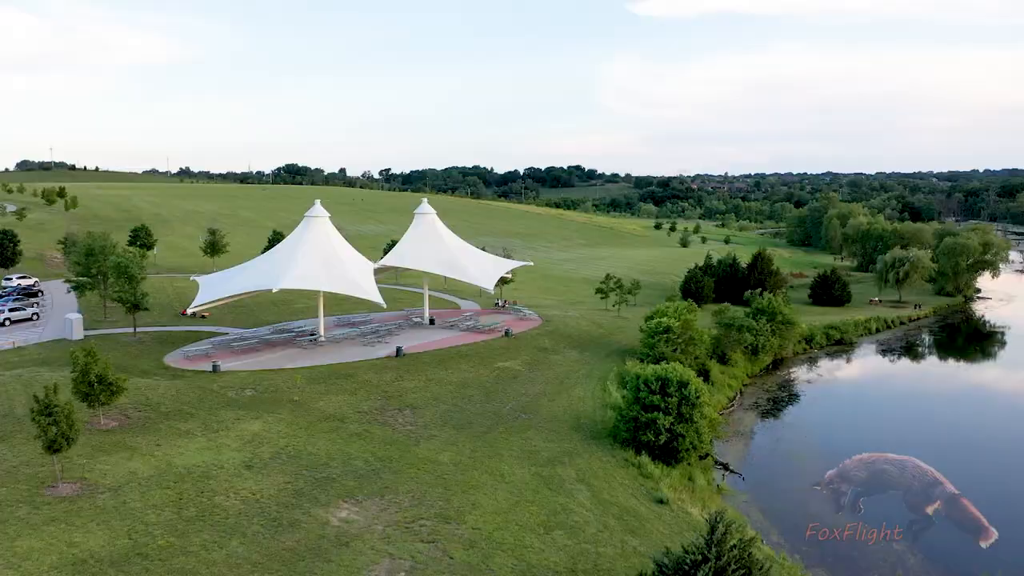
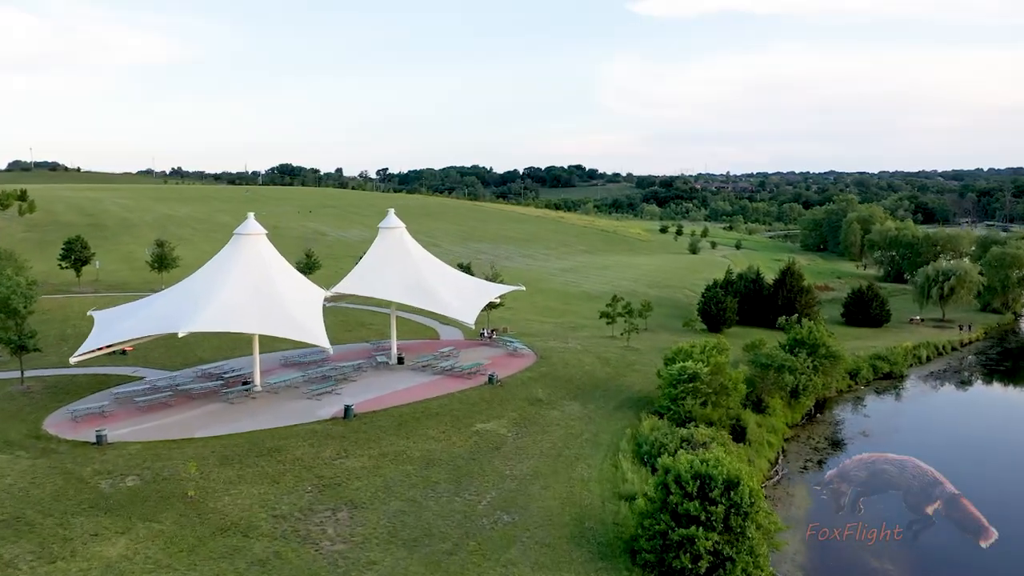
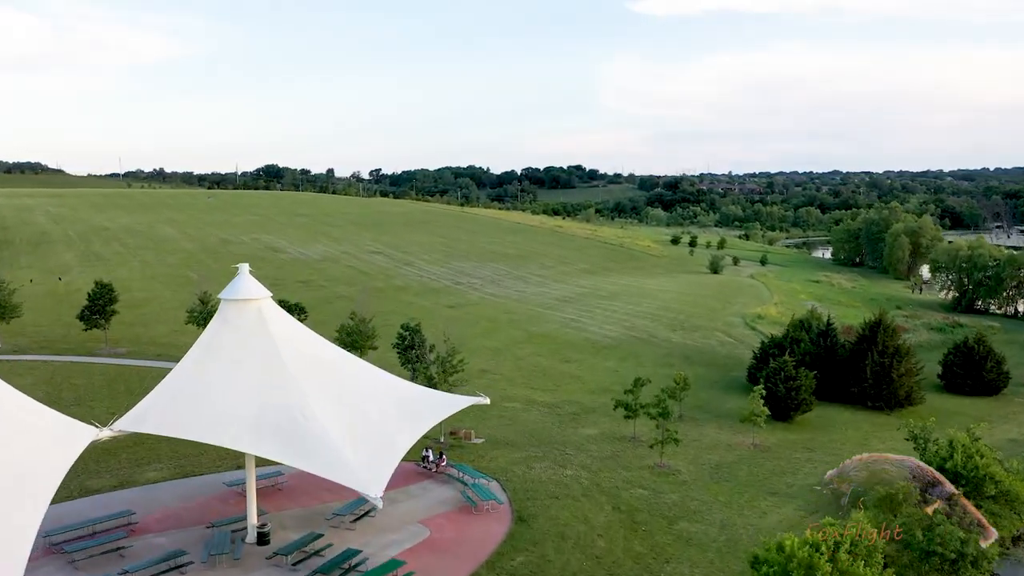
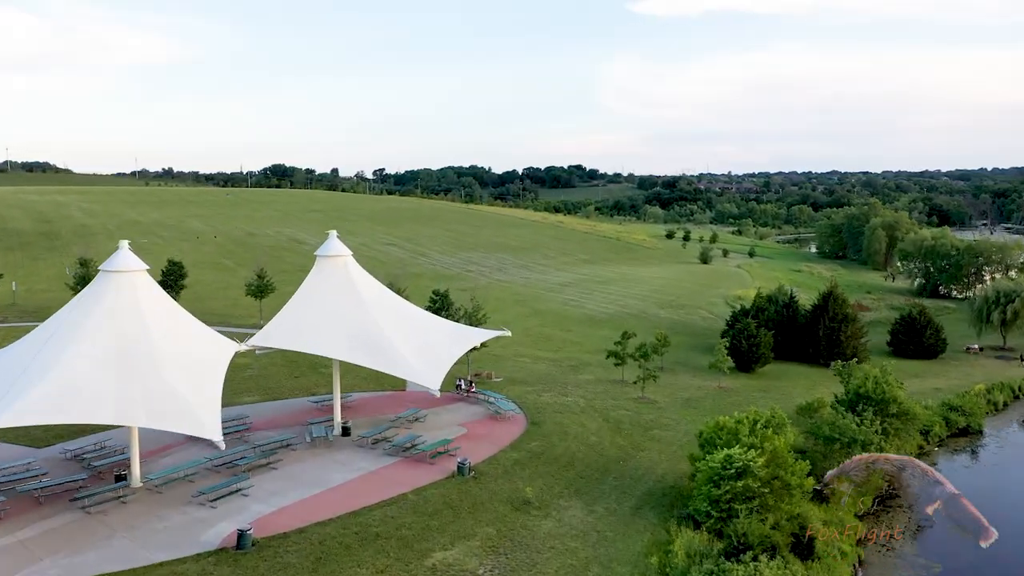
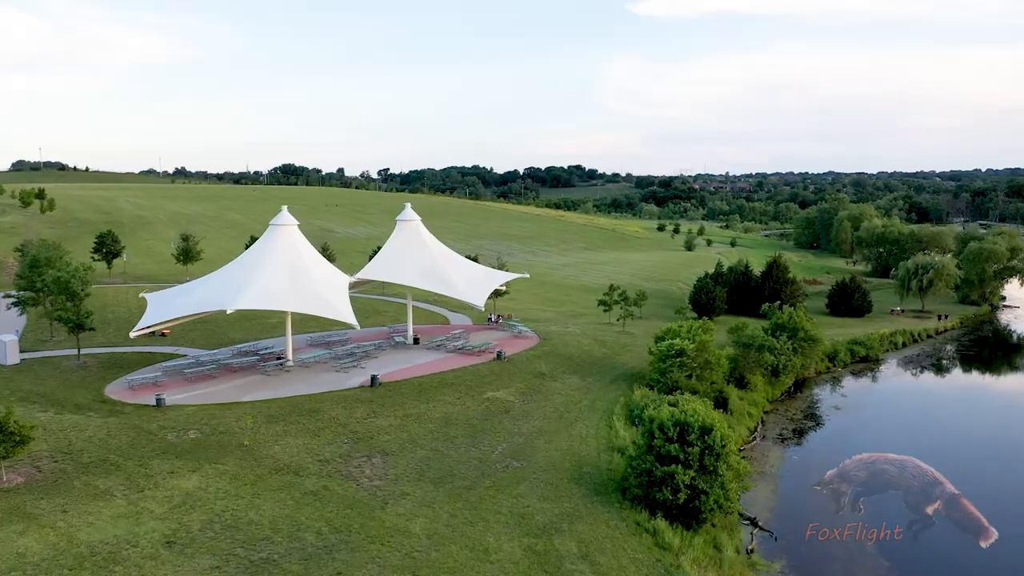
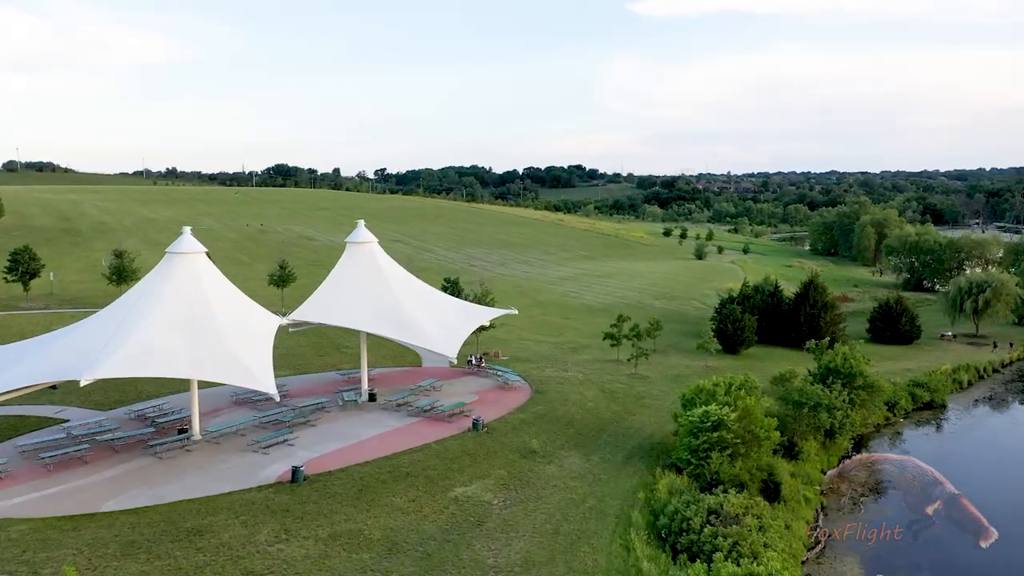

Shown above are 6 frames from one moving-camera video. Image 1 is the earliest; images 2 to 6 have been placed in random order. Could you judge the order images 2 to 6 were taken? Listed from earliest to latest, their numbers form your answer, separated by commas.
5, 2, 6, 4, 3
